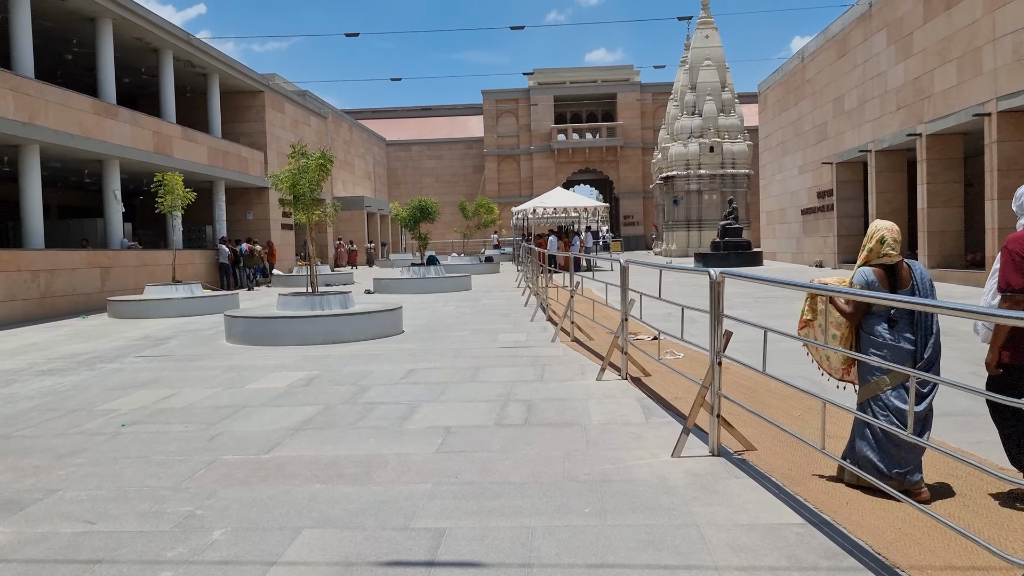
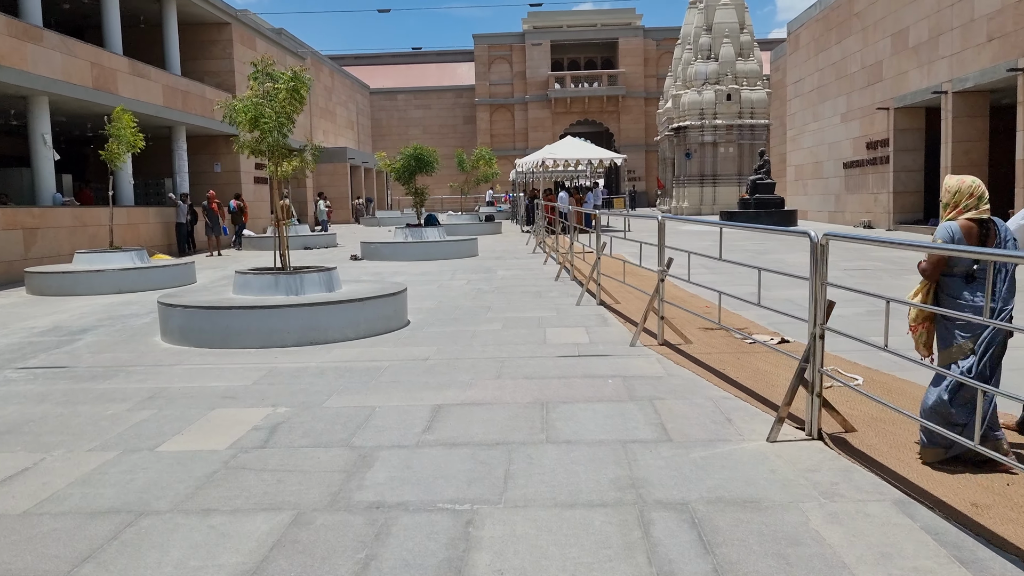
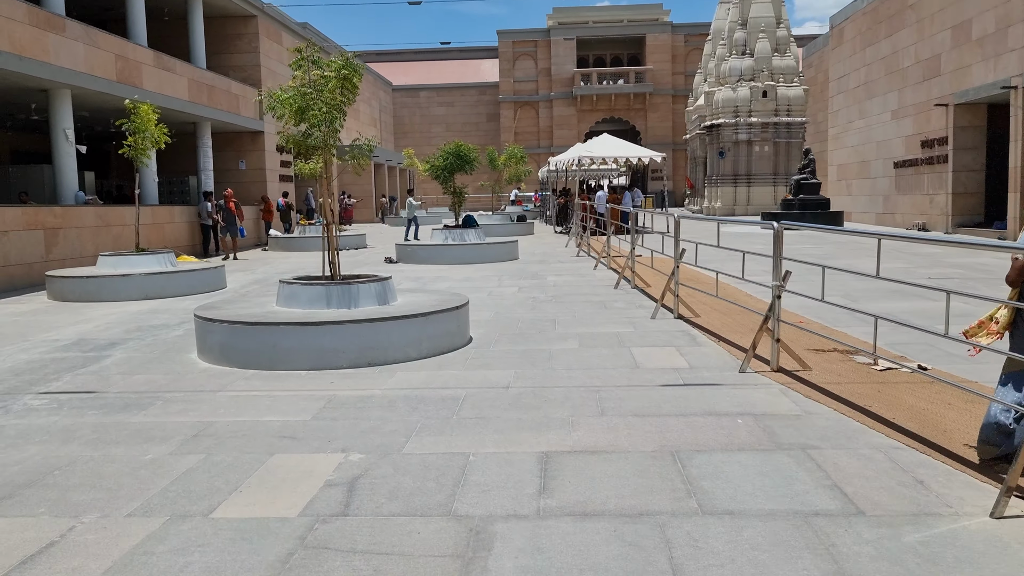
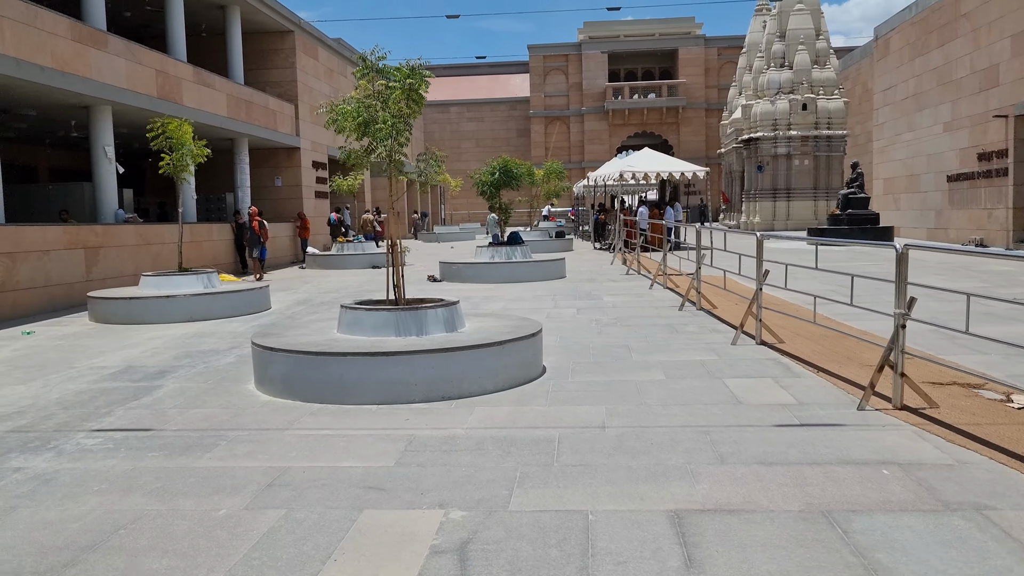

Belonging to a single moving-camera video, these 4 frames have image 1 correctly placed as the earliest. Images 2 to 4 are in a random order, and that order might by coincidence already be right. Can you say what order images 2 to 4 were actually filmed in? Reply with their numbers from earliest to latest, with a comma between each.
2, 3, 4
